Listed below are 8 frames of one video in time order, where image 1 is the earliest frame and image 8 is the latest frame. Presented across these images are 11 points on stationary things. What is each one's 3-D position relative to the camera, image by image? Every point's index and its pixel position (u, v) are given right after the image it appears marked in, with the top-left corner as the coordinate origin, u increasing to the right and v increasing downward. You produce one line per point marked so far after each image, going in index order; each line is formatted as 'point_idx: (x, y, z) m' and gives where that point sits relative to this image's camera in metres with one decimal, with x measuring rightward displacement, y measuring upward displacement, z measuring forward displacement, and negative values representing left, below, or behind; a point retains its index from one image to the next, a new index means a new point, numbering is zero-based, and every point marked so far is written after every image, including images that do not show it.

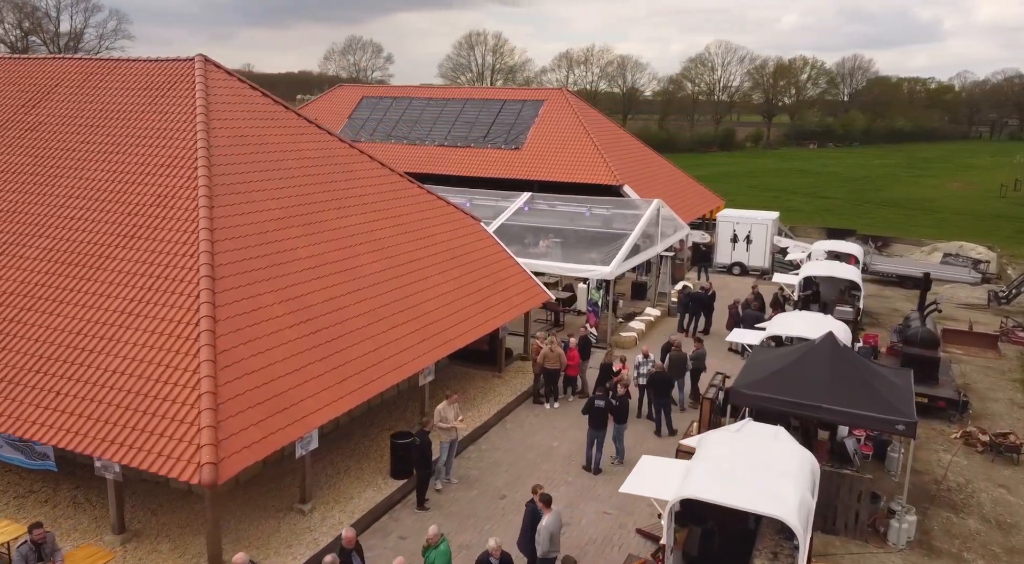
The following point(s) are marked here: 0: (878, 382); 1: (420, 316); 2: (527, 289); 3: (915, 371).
0: (+5.5, -1.5, +12.8) m
1: (-1.8, -0.6, +15.4) m
2: (+0.3, -0.2, +18.6) m
3: (+8.2, -1.8, +17.2) m
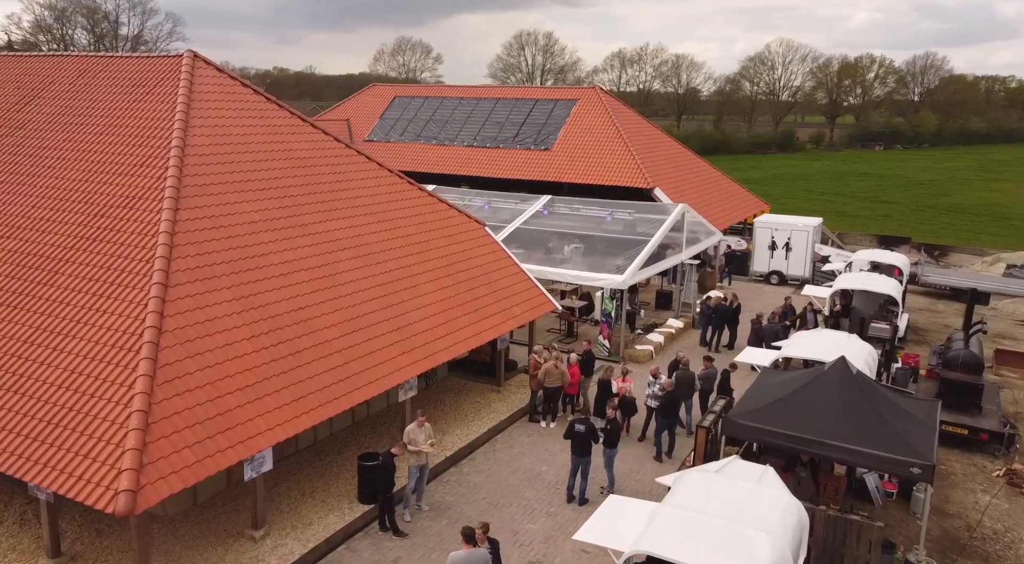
0: (+5.0, -1.8, +11.3) m
1: (-2.0, -0.8, +14.4) m
2: (+0.4, -0.4, +17.4) m
3: (+8.1, -2.1, +15.5) m
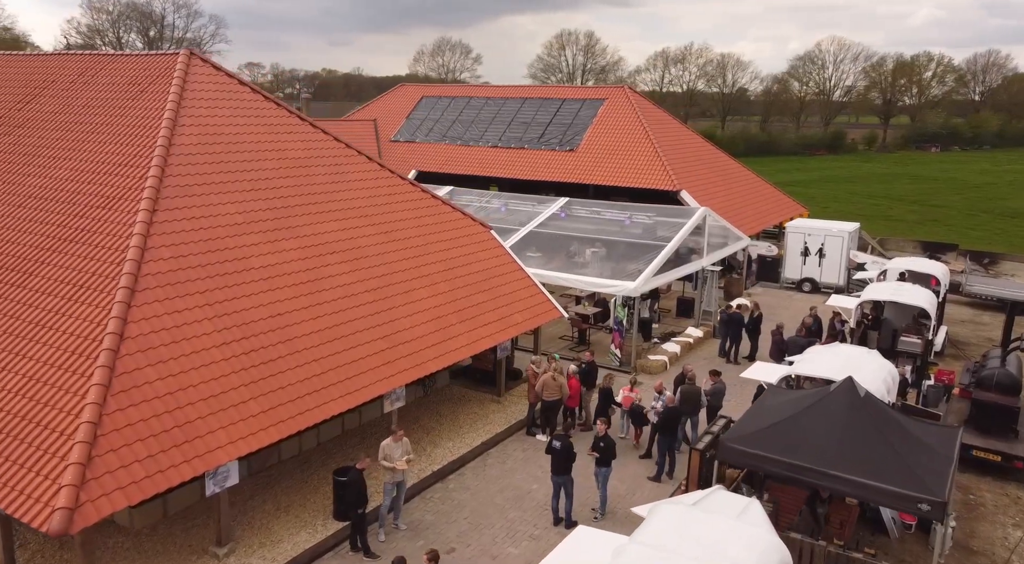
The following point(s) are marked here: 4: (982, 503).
0: (+4.7, -2.0, +10.3) m
1: (-2.1, -0.9, +13.8) m
2: (+0.4, -0.5, +16.7) m
3: (+8.0, -2.3, +14.3) m
4: (+7.3, -3.4, +13.2) m
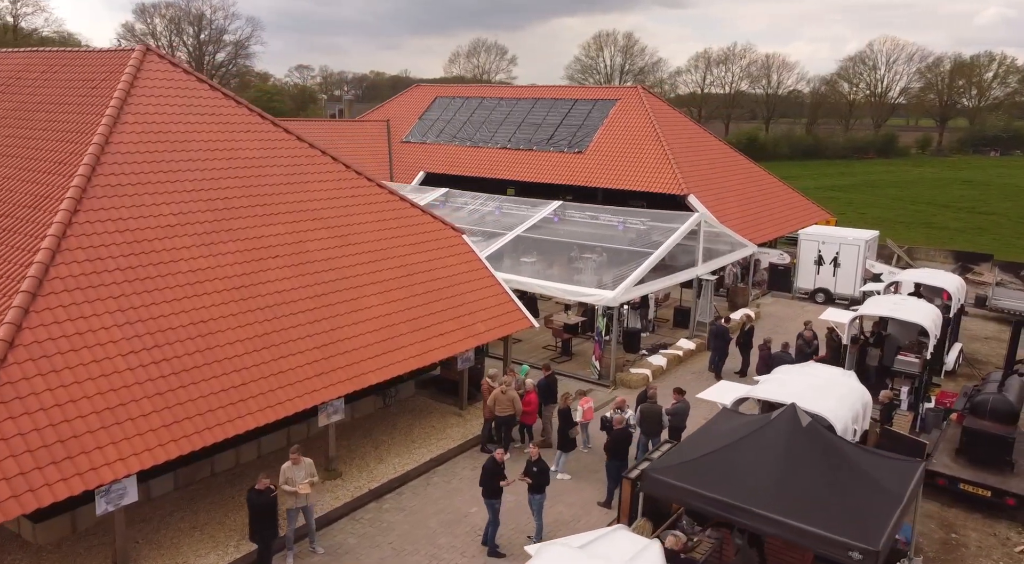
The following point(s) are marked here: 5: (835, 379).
0: (+3.6, -2.2, +9.2) m
1: (-2.9, -1.0, +13.1) m
2: (-0.2, -0.6, +15.8) m
3: (+7.2, -2.6, +12.9) m
4: (+6.3, -3.7, +11.8) m
5: (+4.7, -1.4, +12.4) m
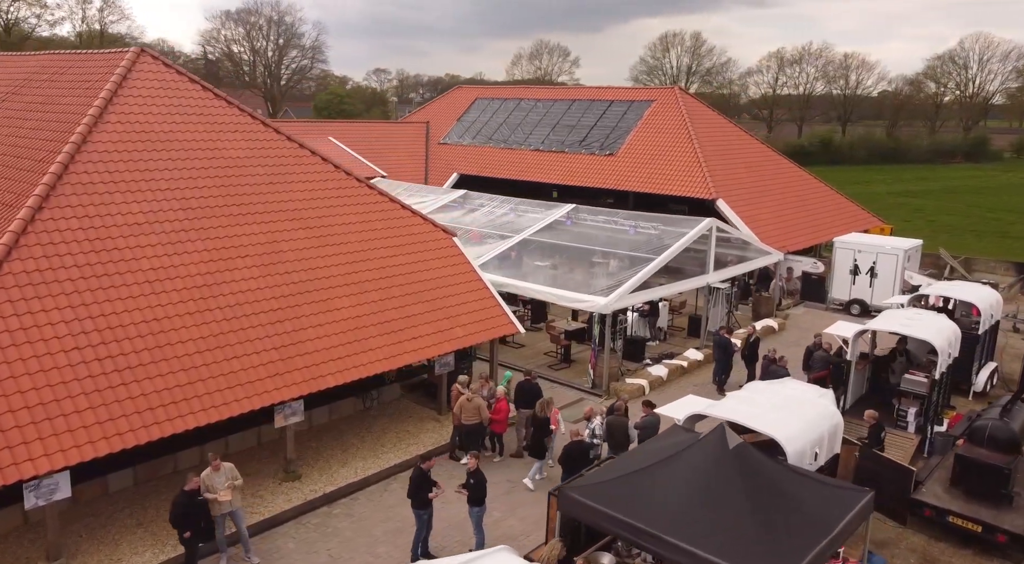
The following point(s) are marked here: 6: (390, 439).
0: (+2.6, -2.3, +8.4) m
1: (-3.5, -1.0, +13.0) m
2: (-0.5, -0.7, +15.5) m
3: (+6.5, -2.8, +11.8) m
4: (+5.5, -3.8, +10.8) m
5: (+4.0, -1.6, +11.5) m
6: (-2.1, -2.7, +14.6) m
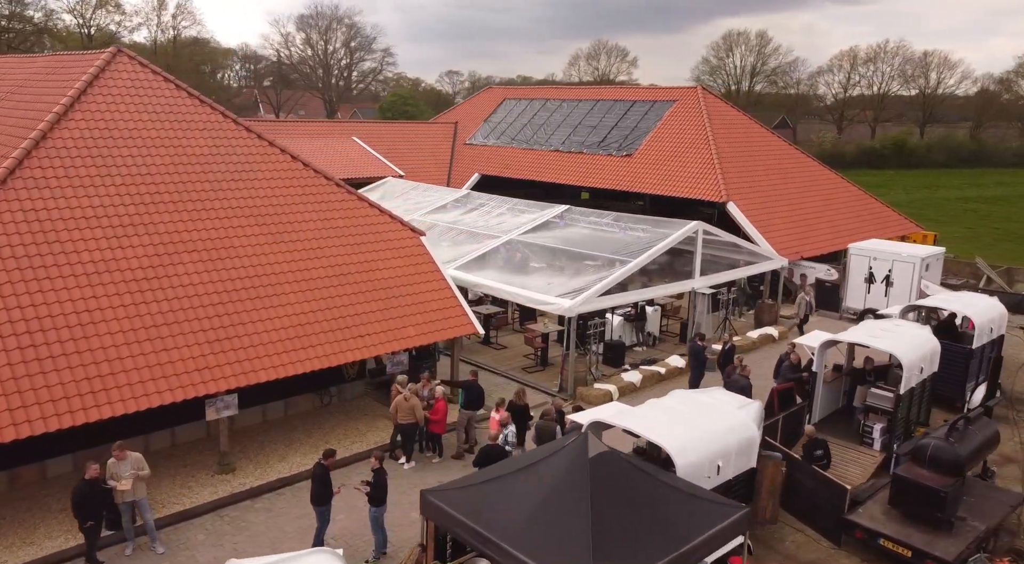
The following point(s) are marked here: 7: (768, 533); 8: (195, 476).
0: (+1.0, -2.3, +8.0) m
1: (-4.5, -0.9, +13.2) m
2: (-1.3, -0.7, +15.3) m
3: (+5.2, -2.9, +11.0) m
4: (+4.2, -3.9, +10.1) m
5: (+2.8, -1.6, +11.0) m
6: (-3.0, -2.7, +14.6) m
7: (+3.6, -3.5, +11.8) m
8: (-4.8, -3.0, +13.0) m
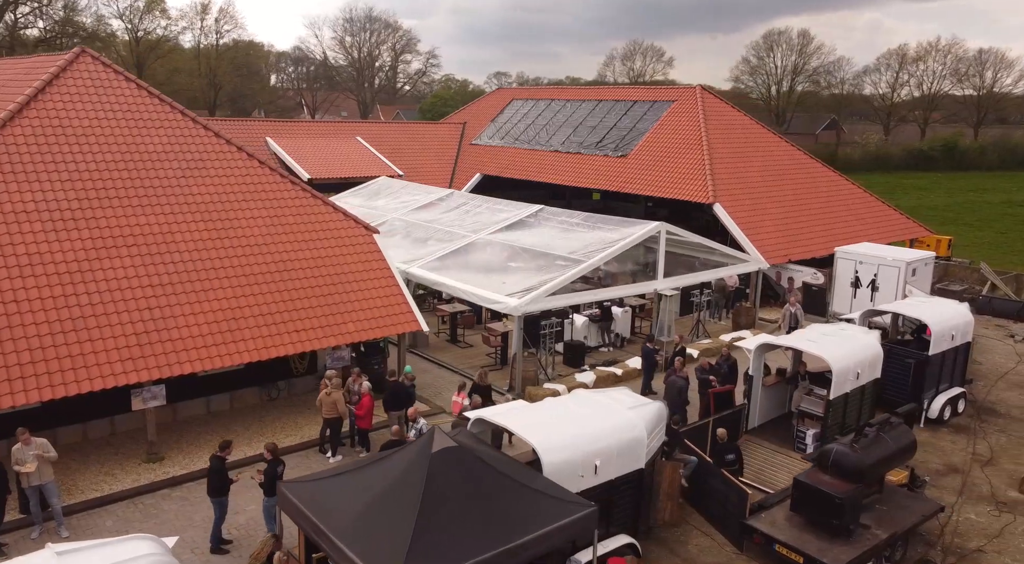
0: (-0.6, -2.3, +8.0) m
1: (-5.8, -0.8, +13.6) m
2: (-2.4, -0.6, +15.4) m
3: (+3.8, -2.9, +10.6) m
4: (+2.7, -3.9, +9.8) m
5: (+1.4, -1.6, +10.8) m
6: (-4.2, -2.6, +14.8) m
7: (+2.2, -3.5, +11.5) m
8: (-6.1, -2.9, +13.3) m
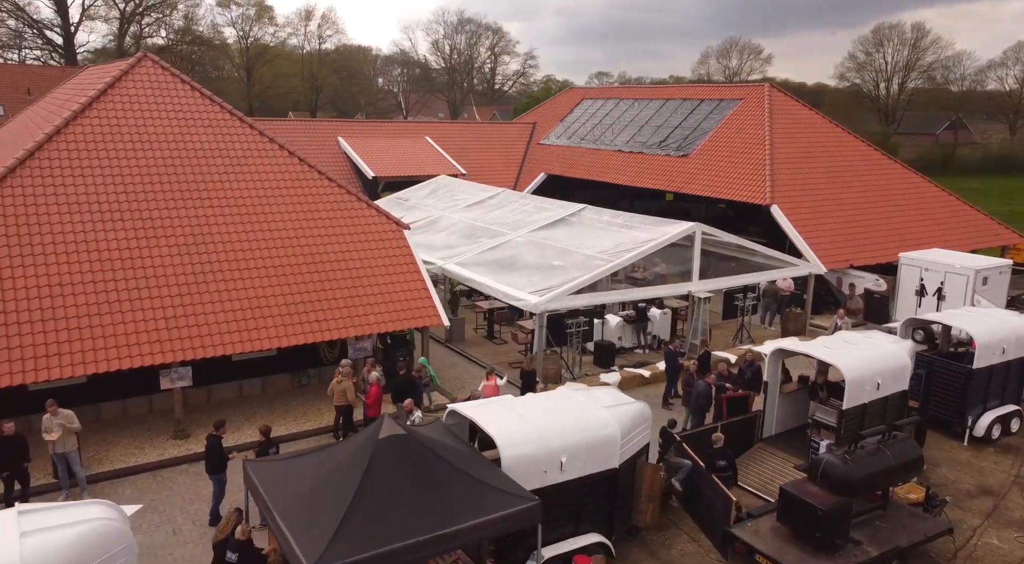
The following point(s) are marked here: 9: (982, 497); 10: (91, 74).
0: (-1.3, -2.1, +8.1) m
1: (-5.6, -0.6, +14.3) m
2: (-2.0, -0.5, +15.7) m
3: (+3.4, -2.9, +10.2) m
4: (+2.2, -3.9, +9.5) m
5: (+1.1, -1.6, +10.6) m
6: (-3.9, -2.4, +15.4) m
7: (+1.9, -3.4, +11.3) m
8: (-6.0, -2.6, +14.1) m
9: (+7.0, -3.2, +12.6) m
10: (-9.5, +4.8, +19.5) m
